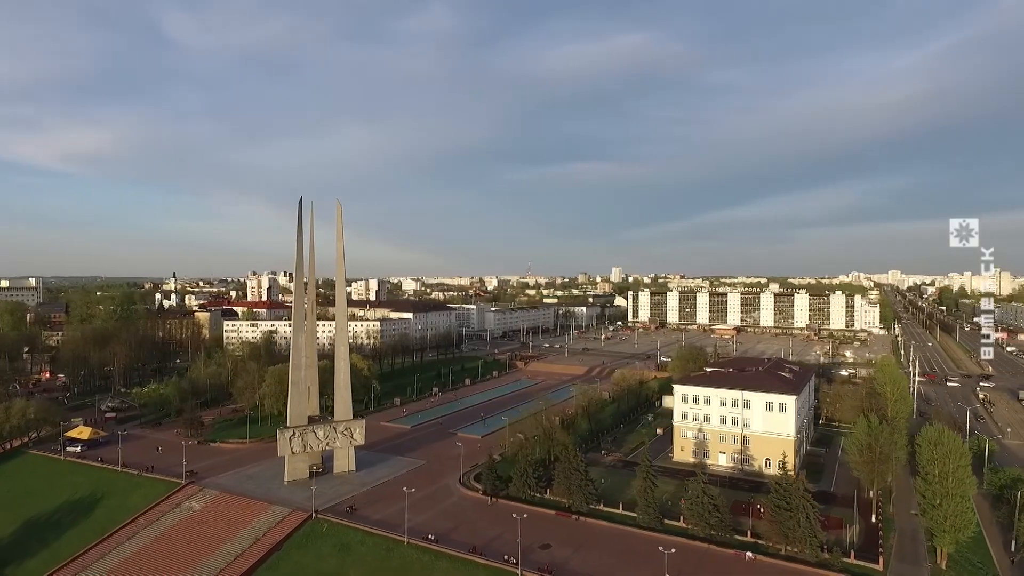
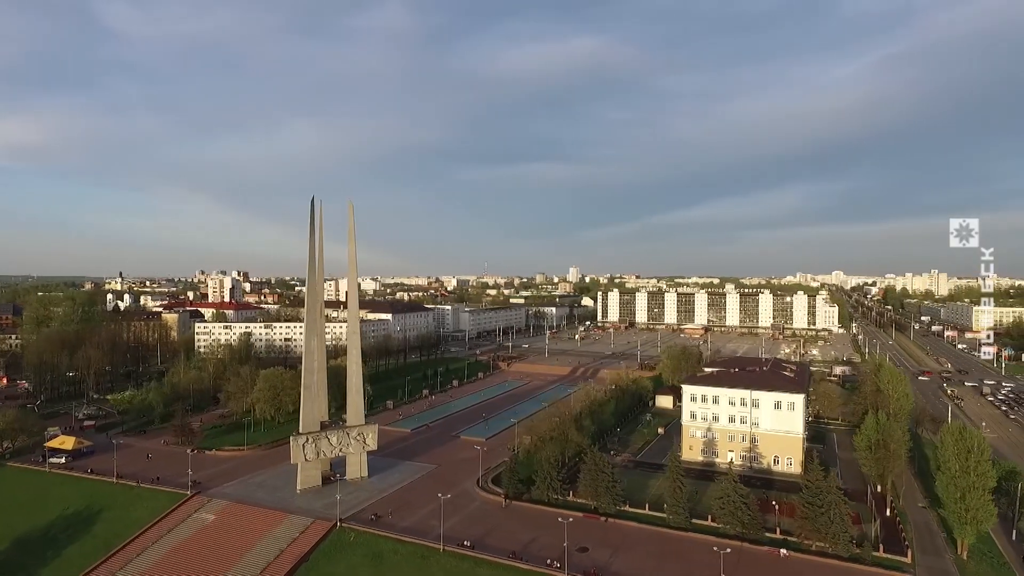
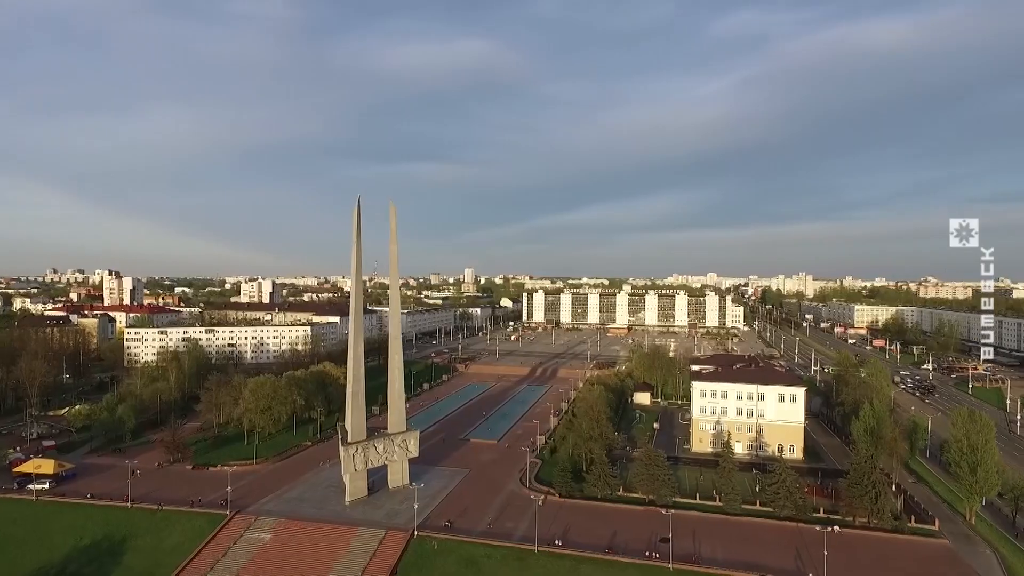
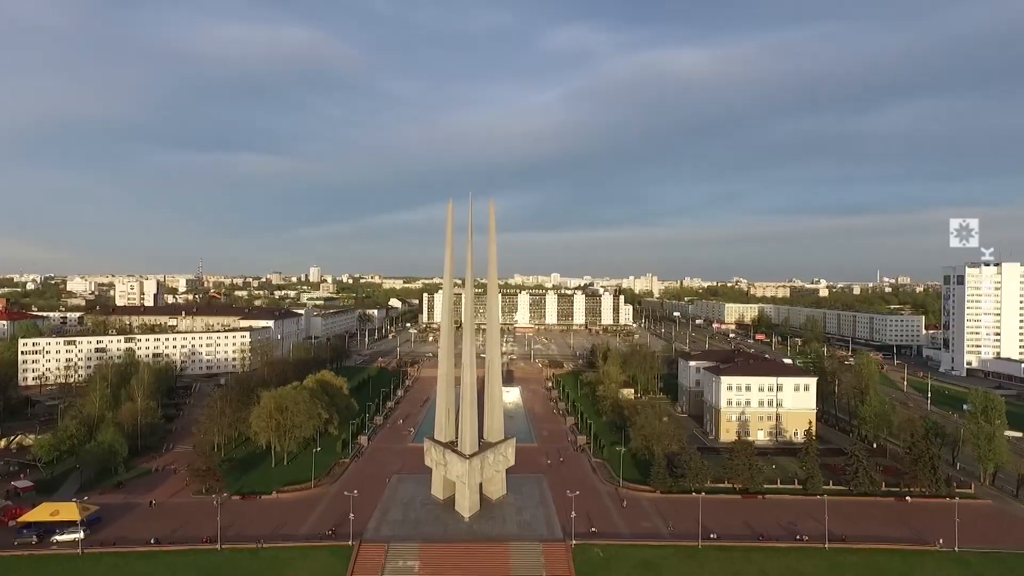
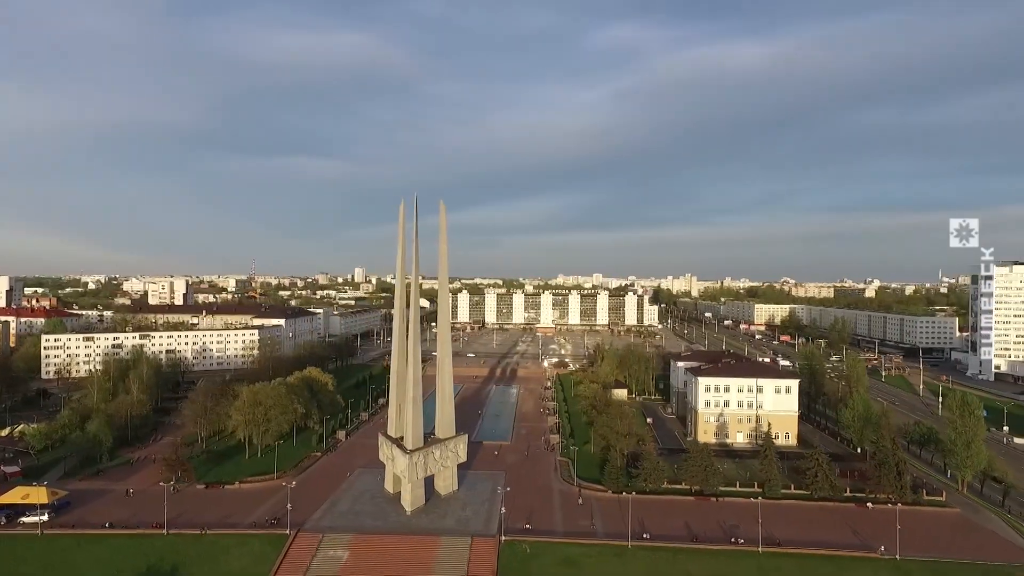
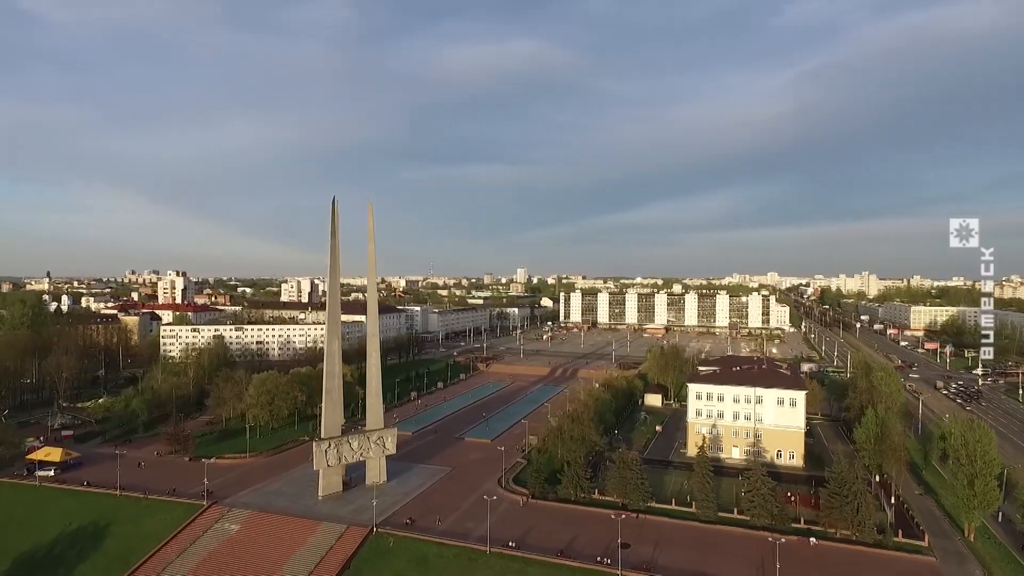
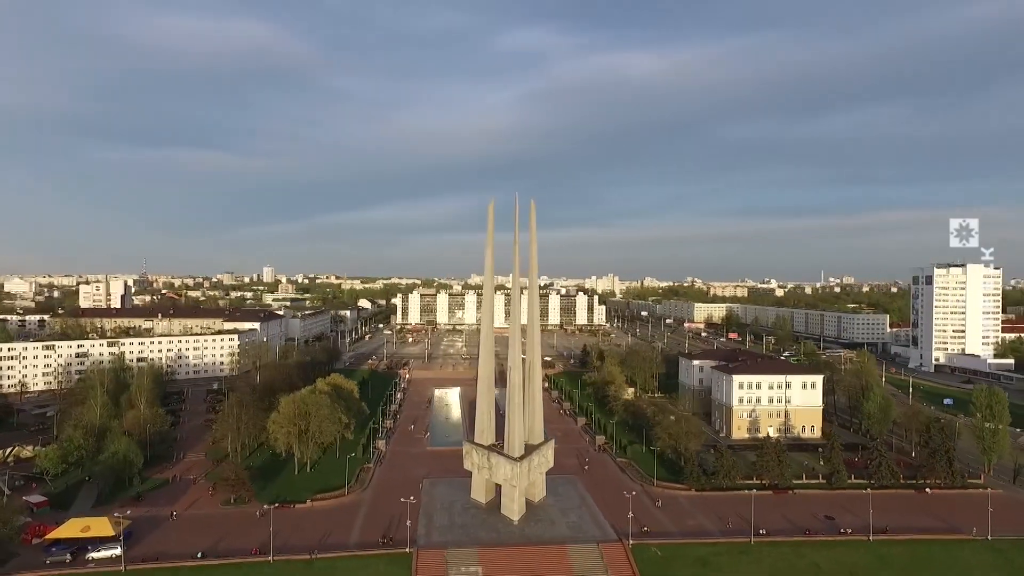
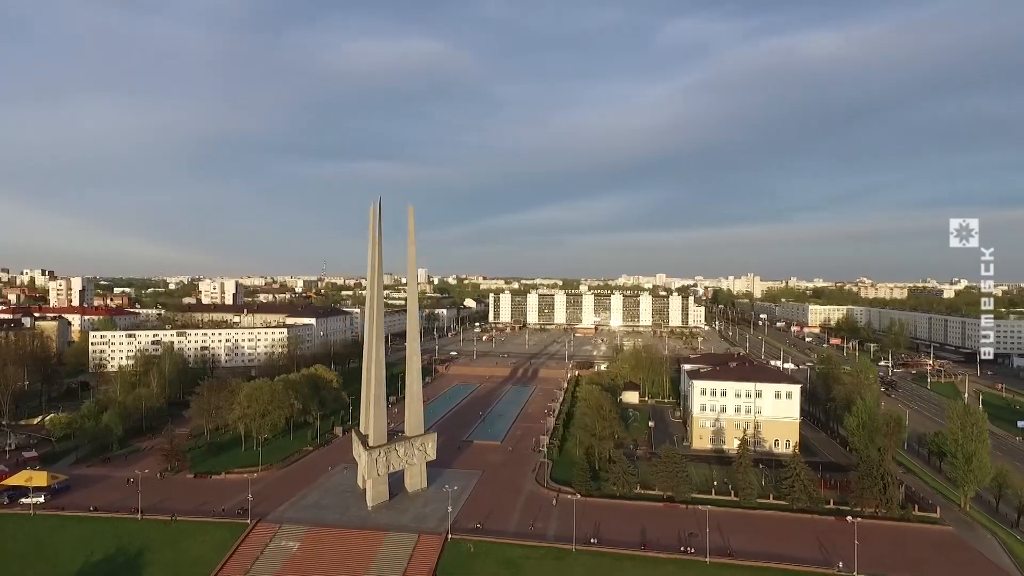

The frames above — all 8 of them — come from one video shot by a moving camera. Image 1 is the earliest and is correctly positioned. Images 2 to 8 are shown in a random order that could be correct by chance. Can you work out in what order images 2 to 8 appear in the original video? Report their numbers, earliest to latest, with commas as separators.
2, 6, 3, 8, 5, 4, 7
